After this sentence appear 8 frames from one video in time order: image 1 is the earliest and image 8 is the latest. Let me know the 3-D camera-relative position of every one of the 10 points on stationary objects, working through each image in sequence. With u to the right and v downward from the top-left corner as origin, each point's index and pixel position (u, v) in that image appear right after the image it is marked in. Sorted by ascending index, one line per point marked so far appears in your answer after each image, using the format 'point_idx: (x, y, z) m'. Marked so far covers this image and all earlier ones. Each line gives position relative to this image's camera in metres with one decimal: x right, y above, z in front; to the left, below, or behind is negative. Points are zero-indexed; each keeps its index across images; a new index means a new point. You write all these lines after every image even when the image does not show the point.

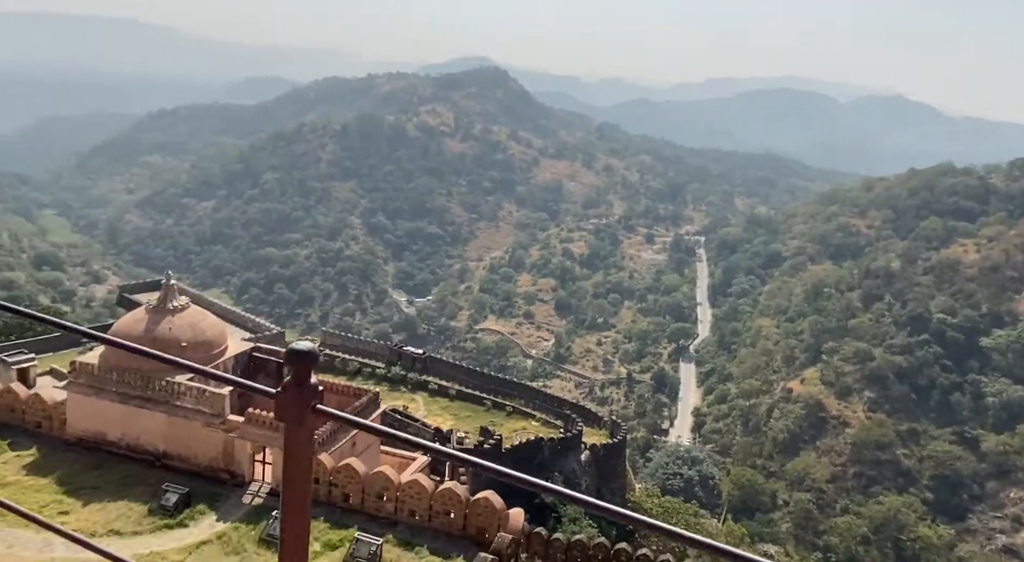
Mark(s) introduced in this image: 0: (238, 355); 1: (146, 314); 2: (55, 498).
0: (-5.7, -1.5, +16.3) m
1: (-7.1, -0.6, +15.6) m
2: (-8.0, -3.8, +14.3) m
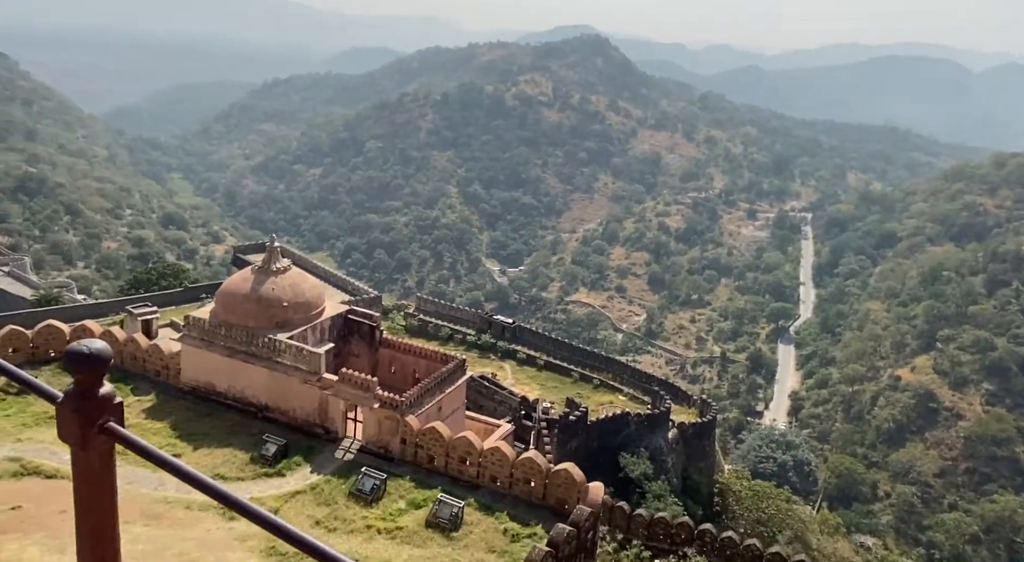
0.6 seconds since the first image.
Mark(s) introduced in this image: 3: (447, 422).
0: (-3.9, -0.7, +17.2) m
1: (-5.4, +0.1, +16.6) m
2: (-6.6, -3.1, +15.6) m
3: (-1.4, -2.9, +16.7) m
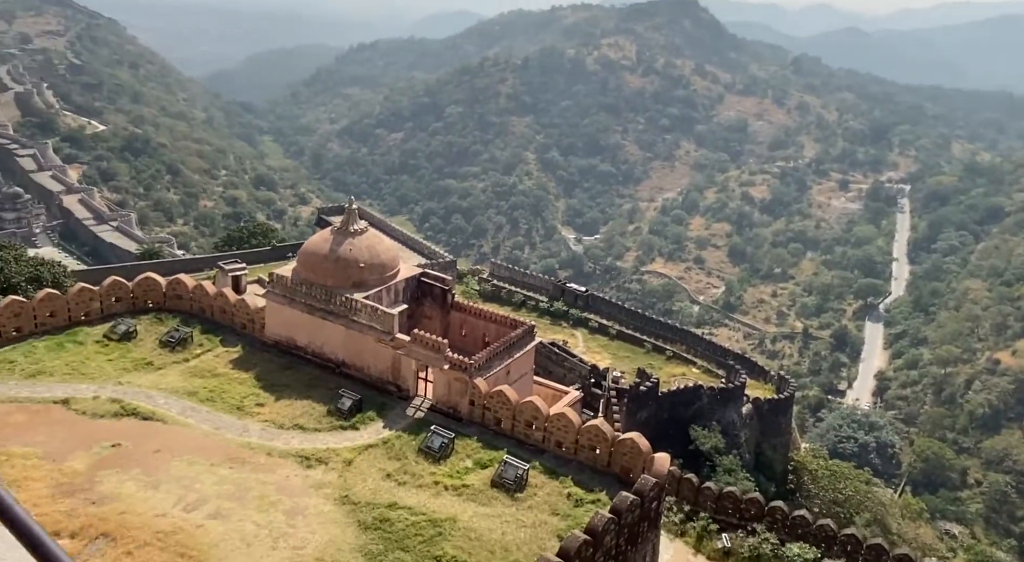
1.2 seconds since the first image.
0: (-2.3, +0.1, +17.6) m
1: (-3.9, +1.0, +17.2) m
2: (-5.3, -2.2, +16.6) m
3: (0.0, -2.2, +17.0) m
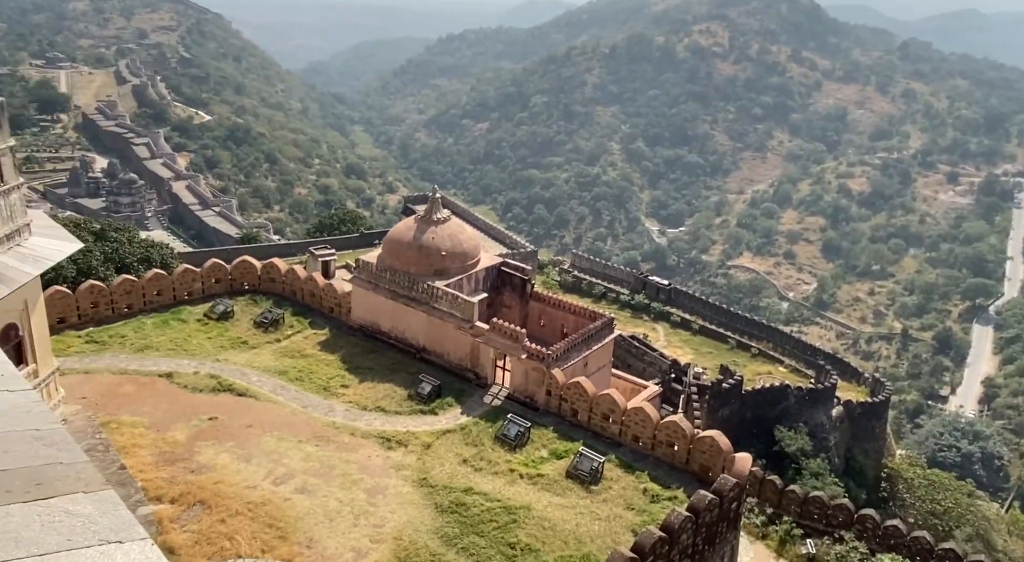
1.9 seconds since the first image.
0: (-0.5, +0.3, +17.8) m
1: (-2.1, +1.3, +17.6) m
2: (-3.6, -1.9, +17.2) m
3: (+1.7, -2.0, +16.9) m
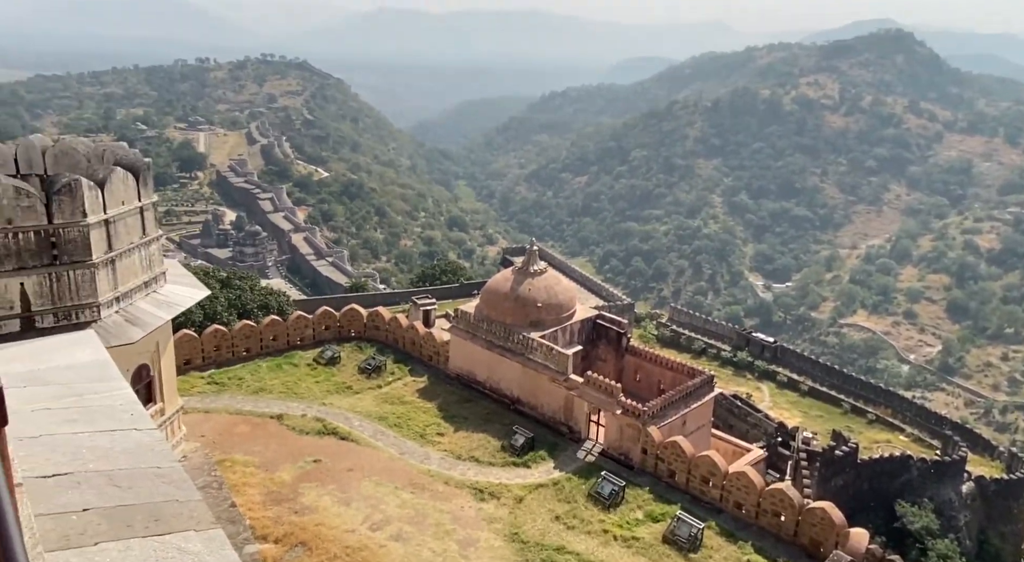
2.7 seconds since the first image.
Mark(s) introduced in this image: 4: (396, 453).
0: (+1.6, -0.8, +17.7) m
1: (0.0, +0.1, +17.8) m
2: (-1.6, -3.0, +17.4) m
3: (+3.6, -3.1, +16.3) m
4: (-2.3, -3.4, +16.2) m
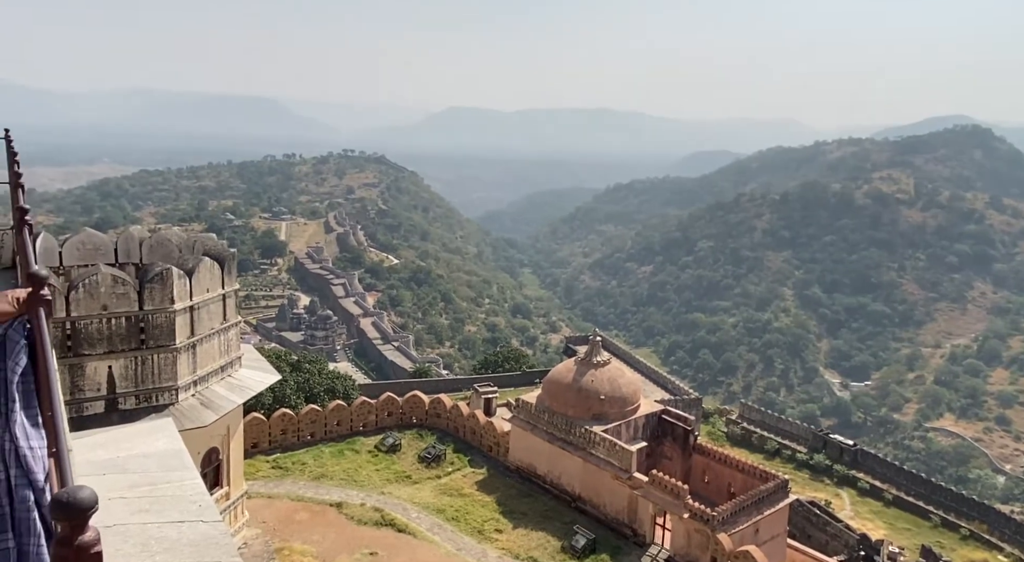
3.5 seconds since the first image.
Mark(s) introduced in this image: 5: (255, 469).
0: (+2.9, -2.8, +17.1) m
1: (+1.4, -1.9, +17.5) m
2: (-0.4, -4.9, +16.9) m
3: (+4.7, -5.0, +15.3) m
4: (-1.2, -5.1, +15.8) m
5: (-5.6, -4.1, +17.7) m
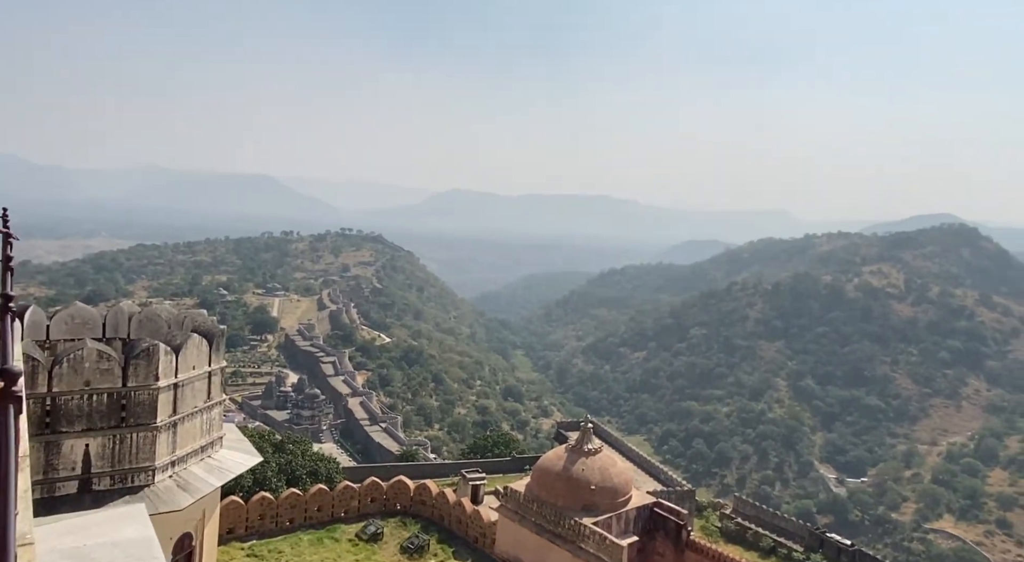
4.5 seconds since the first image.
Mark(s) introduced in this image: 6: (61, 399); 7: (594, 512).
0: (+2.7, -4.7, +16.7) m
1: (+1.2, -3.7, +17.1) m
2: (-0.7, -6.5, +16.2) m
3: (+4.4, -6.6, +14.6) m
4: (-1.5, -6.7, +15.0) m
5: (-5.9, -5.7, +17.1) m
6: (-6.5, -1.7, +11.7) m
7: (+1.7, -4.7, +16.3) m
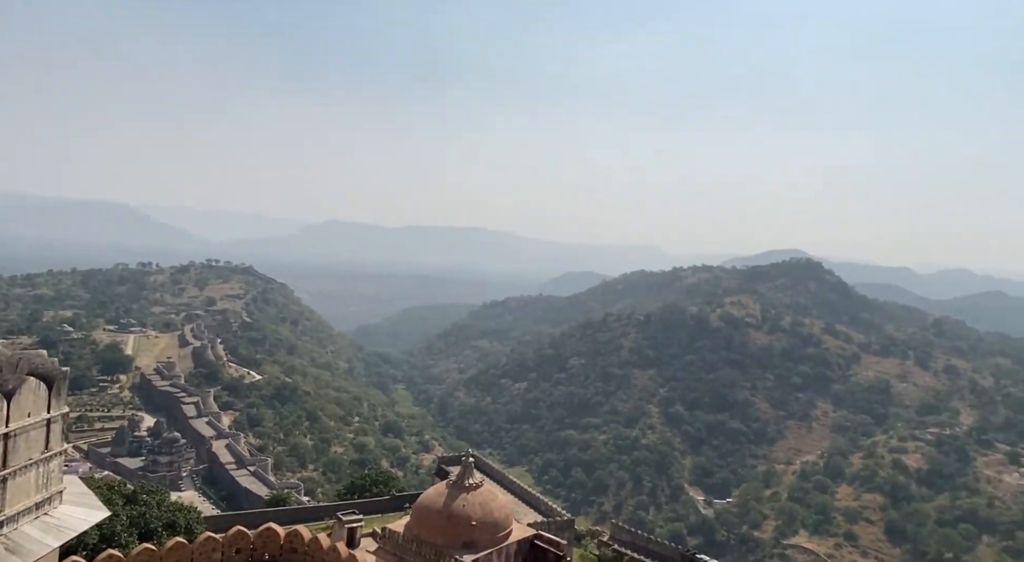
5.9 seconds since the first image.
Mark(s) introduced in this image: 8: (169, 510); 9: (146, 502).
0: (+0.2, -5.3, +16.7) m
1: (-1.4, -4.4, +16.9) m
2: (-3.0, -7.2, +15.5) m
3: (+2.3, -7.2, +14.9) m
4: (-3.6, -7.3, +14.2) m
5: (-8.3, -6.4, +15.4) m
6: (-7.9, -2.1, +10.3) m
7: (-0.8, -5.3, +16.2) m
8: (-8.4, -5.6, +19.6) m
9: (-8.9, -5.4, +19.6) m
